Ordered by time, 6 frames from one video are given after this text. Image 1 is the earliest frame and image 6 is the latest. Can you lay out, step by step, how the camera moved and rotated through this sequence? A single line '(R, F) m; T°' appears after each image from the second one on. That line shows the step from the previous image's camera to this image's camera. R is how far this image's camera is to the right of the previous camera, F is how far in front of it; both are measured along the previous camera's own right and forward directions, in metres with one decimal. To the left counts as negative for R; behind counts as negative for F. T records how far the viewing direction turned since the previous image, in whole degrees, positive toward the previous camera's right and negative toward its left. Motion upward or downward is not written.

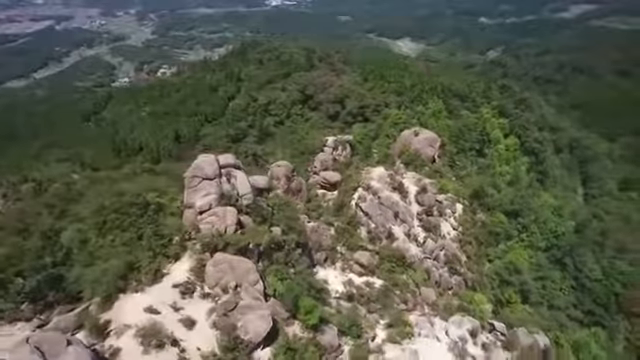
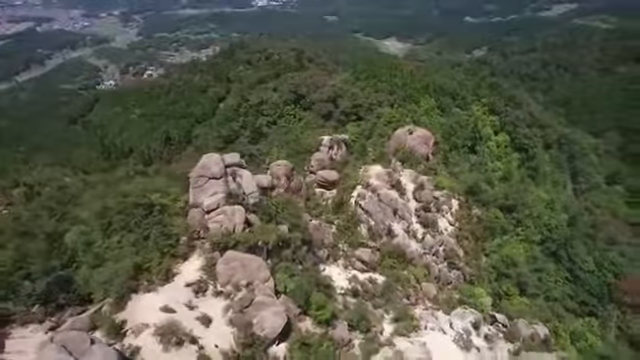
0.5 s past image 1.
(-0.5, -0.2) m; +2°
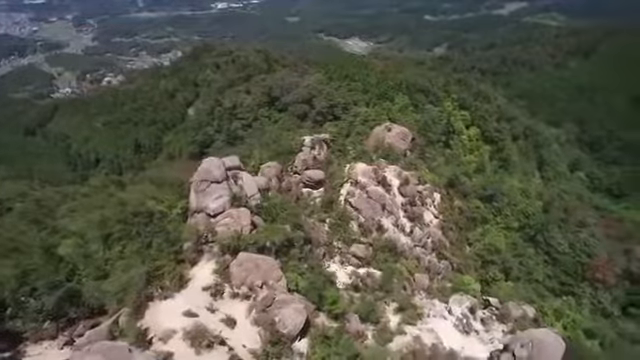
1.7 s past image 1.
(-1.0, -0.3) m; +4°
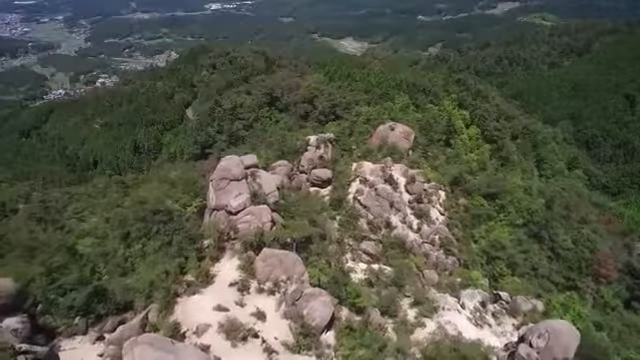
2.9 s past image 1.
(-0.7, -0.3) m; +1°
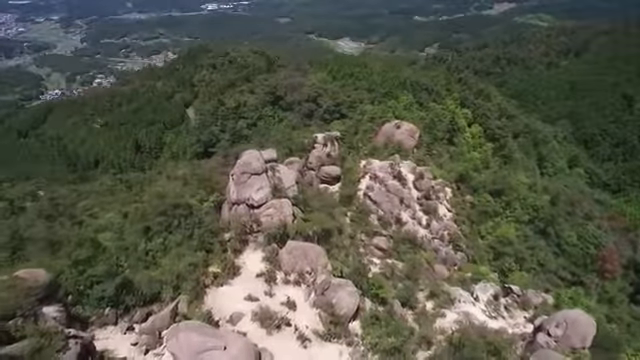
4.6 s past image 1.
(-0.7, -0.2) m; +1°
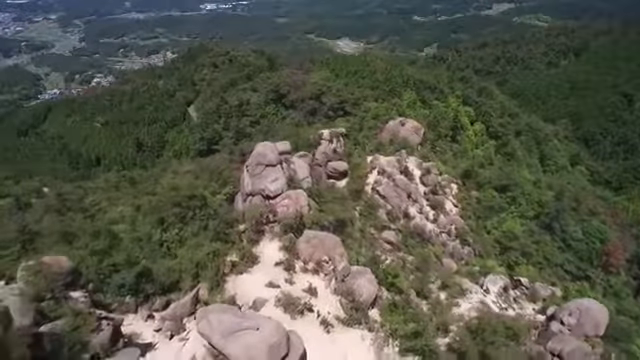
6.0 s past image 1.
(-0.5, -0.1) m; +1°
